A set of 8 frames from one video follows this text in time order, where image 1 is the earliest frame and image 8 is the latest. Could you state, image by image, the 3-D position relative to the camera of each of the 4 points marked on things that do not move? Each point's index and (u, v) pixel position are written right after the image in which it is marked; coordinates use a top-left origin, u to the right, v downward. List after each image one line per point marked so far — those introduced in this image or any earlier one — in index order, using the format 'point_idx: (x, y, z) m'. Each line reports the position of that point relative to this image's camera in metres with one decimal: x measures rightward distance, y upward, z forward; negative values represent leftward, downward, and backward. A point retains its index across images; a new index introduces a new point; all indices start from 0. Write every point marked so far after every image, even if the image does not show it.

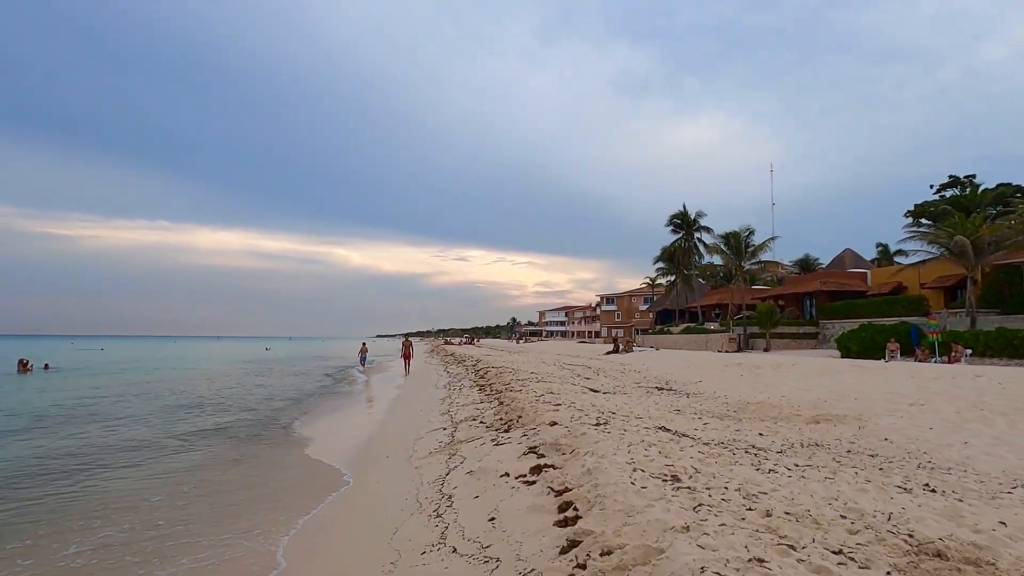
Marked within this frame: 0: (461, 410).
0: (-0.9, -2.3, +12.2) m
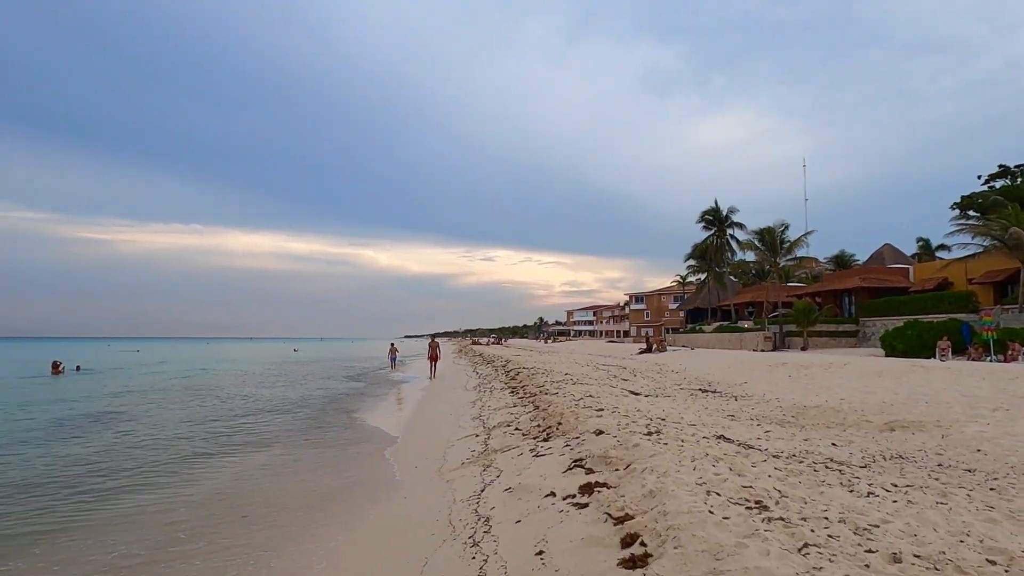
0: (-0.3, -2.2, +11.5) m
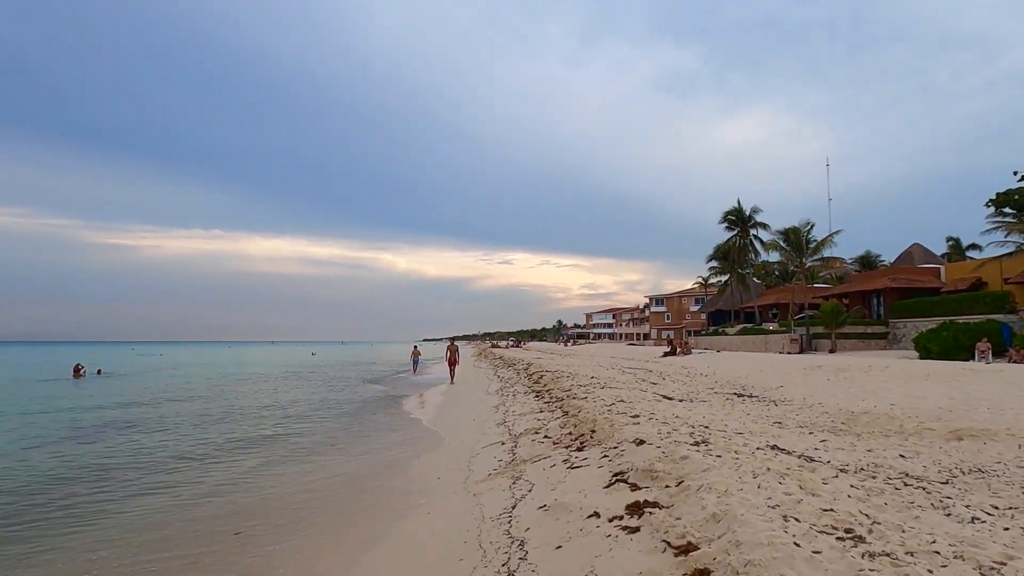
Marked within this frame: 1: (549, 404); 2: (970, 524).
0: (+0.1, -2.2, +10.9) m
1: (+0.7, -2.1, +11.9) m
2: (+2.6, -1.4, +3.8) m
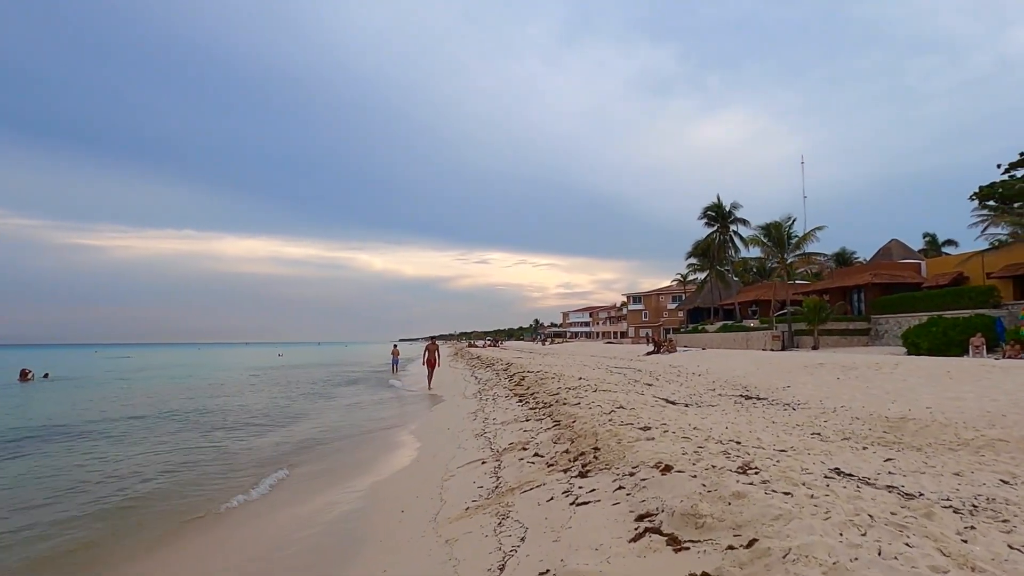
0: (-0.1, -2.0, +9.2) m
1: (+0.4, -1.9, +10.3) m
2: (+2.6, -1.2, +2.3) m
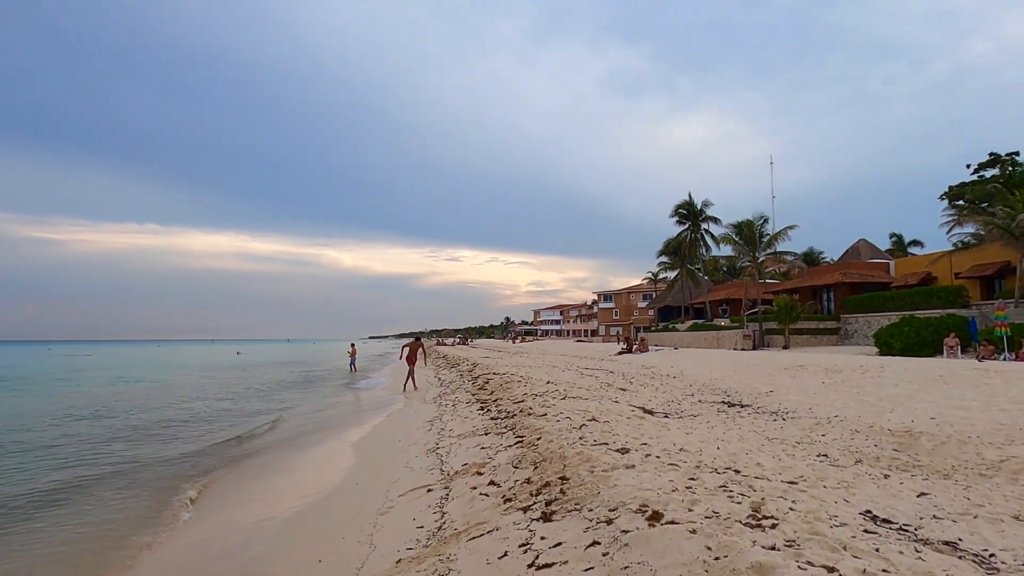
0: (-0.6, -1.9, +8.0) m
1: (-0.2, -1.8, +9.1) m
2: (+2.4, -1.2, +1.2) m
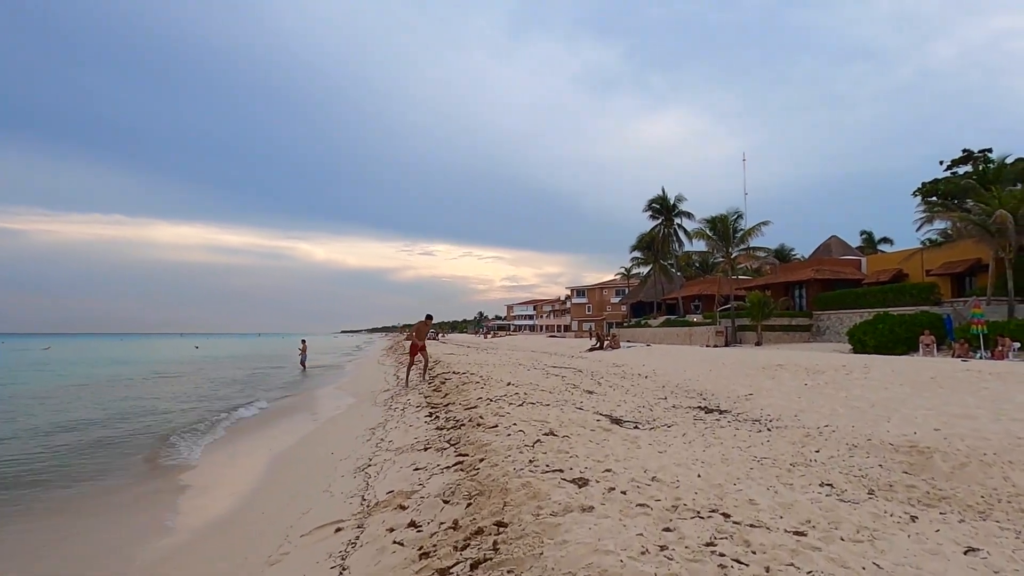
0: (-1.2, -1.8, +6.7) m
1: (-0.8, -1.7, +7.8) m
2: (+2.1, -1.1, 0.0) m
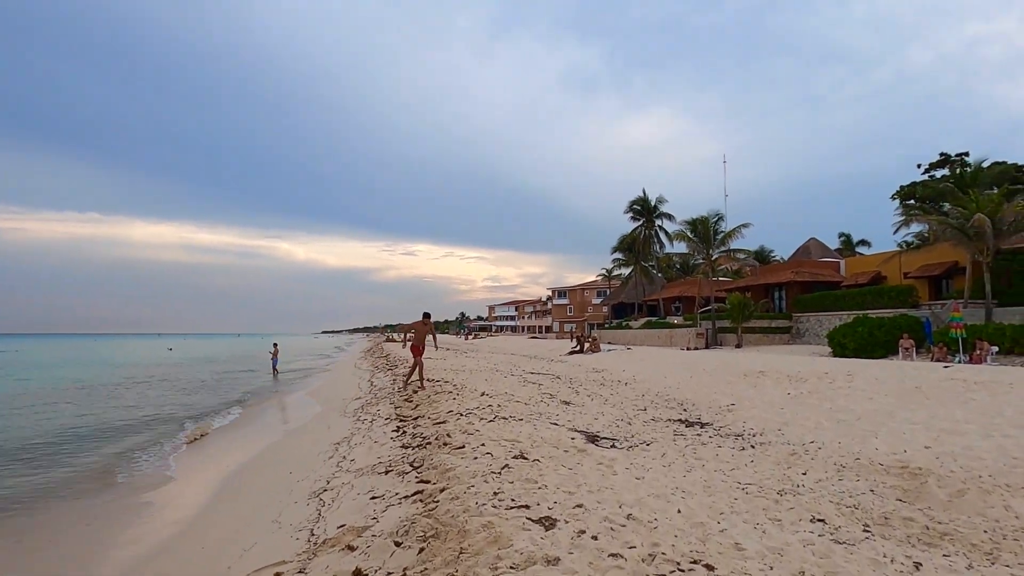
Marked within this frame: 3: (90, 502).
0: (-1.5, -1.9, +6.2) m
1: (-1.2, -1.8, +7.3) m
2: (+2.0, -1.2, -0.4) m
3: (-5.8, -2.9, +9.0) m
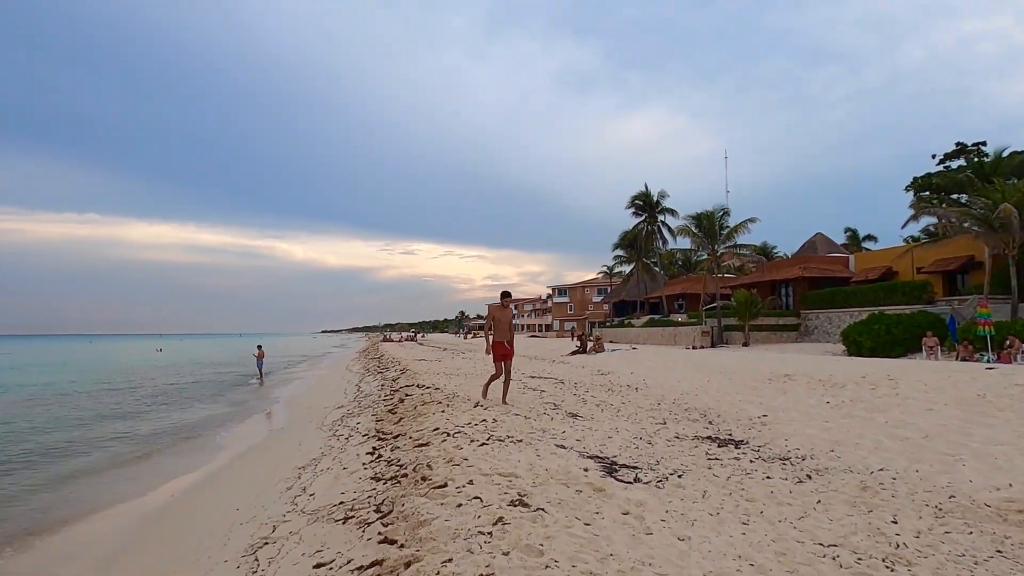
0: (-1.6, -1.9, +4.6) m
1: (-1.2, -1.8, +5.8) m
2: (+1.9, -1.2, -2.0) m
3: (-5.8, -2.9, +7.4) m
